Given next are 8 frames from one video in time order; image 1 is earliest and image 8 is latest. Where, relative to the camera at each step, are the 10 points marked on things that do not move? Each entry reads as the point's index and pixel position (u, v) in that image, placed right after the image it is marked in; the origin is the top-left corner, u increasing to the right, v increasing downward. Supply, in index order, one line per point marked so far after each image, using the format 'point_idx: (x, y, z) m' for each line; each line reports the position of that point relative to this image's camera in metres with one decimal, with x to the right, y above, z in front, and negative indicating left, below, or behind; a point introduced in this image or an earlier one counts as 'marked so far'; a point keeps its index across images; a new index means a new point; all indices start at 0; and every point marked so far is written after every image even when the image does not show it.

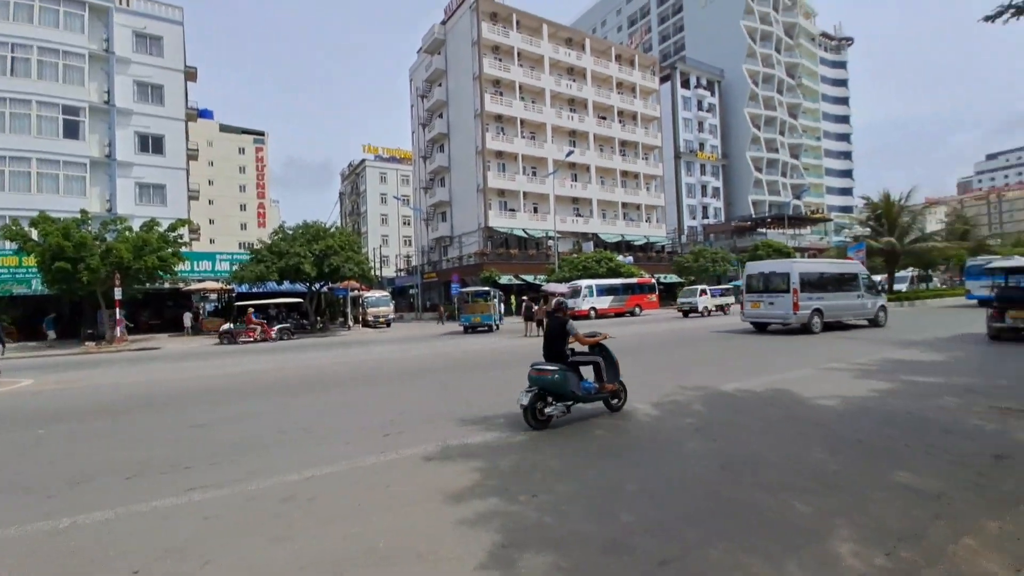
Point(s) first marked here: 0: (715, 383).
0: (+3.4, -1.6, +8.0) m
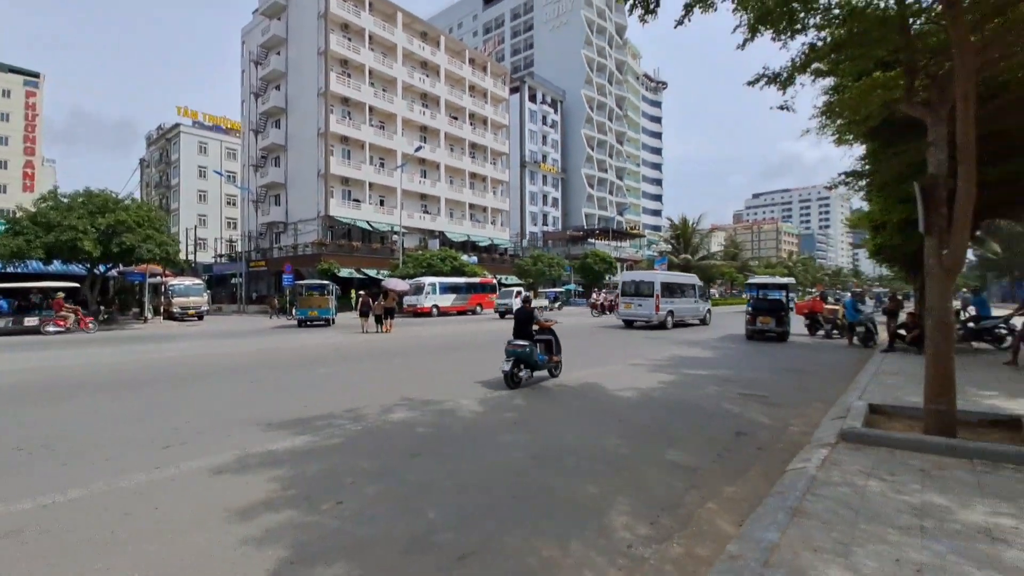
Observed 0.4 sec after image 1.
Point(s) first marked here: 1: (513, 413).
0: (+0.5, -1.7, +8.8) m
1: (0.0, -1.6, +6.3) m
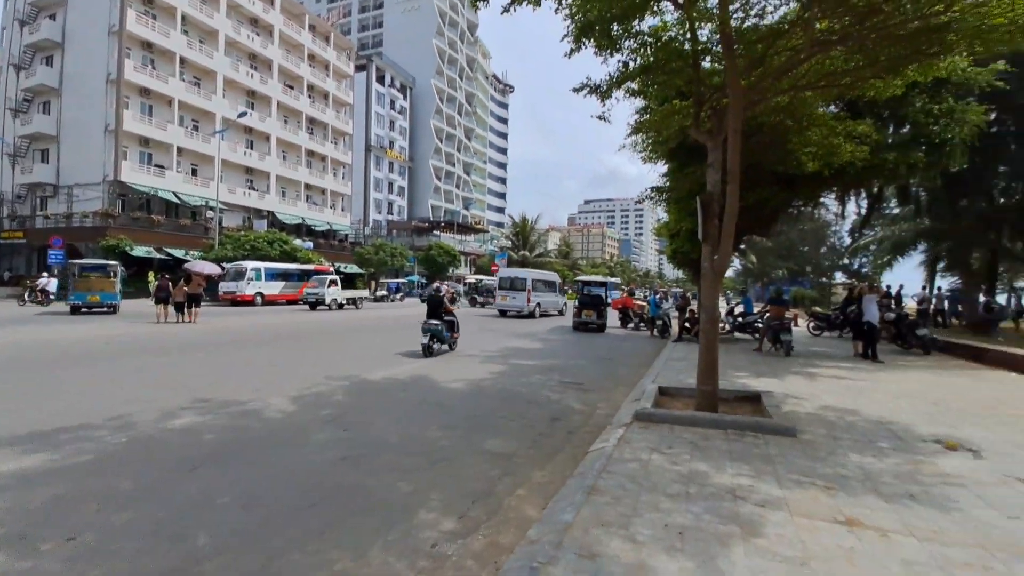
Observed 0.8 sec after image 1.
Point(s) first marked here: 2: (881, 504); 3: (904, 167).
0: (-2.5, -1.5, +8.3) m
1: (-2.2, -1.5, +5.8) m
2: (+2.5, -1.5, +3.2) m
3: (+8.2, +2.6, +10.0) m
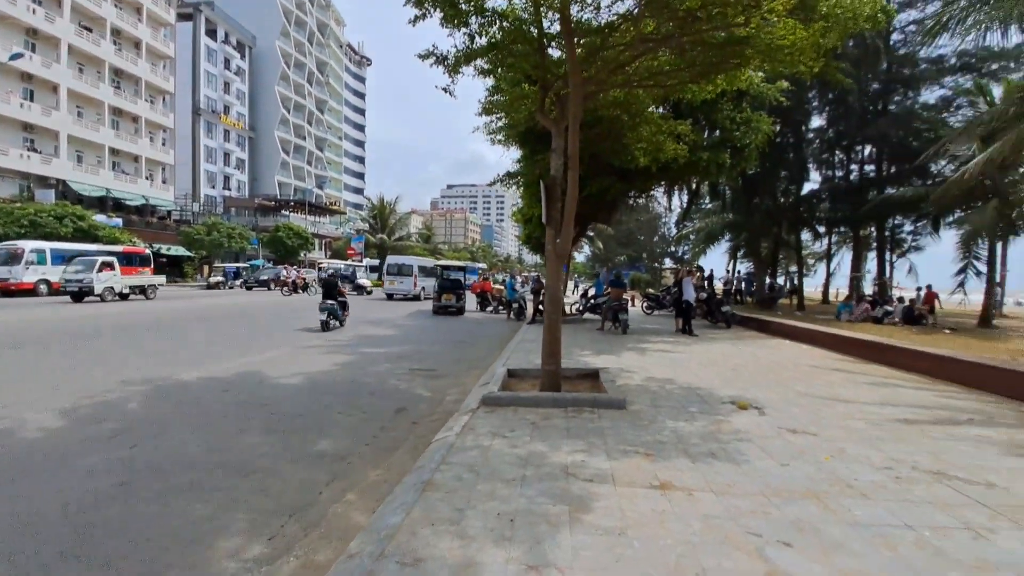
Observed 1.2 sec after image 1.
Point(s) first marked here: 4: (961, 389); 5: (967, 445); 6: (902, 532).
0: (-4.9, -1.2, +7.0) m
1: (-3.9, -1.3, +4.8) m
2: (+1.3, -1.3, +3.6) m
3: (+4.9, +3.0, +11.6) m
4: (+5.6, -1.3, +6.0) m
5: (+3.8, -1.3, +4.0) m
6: (+2.1, -1.3, +2.6) m
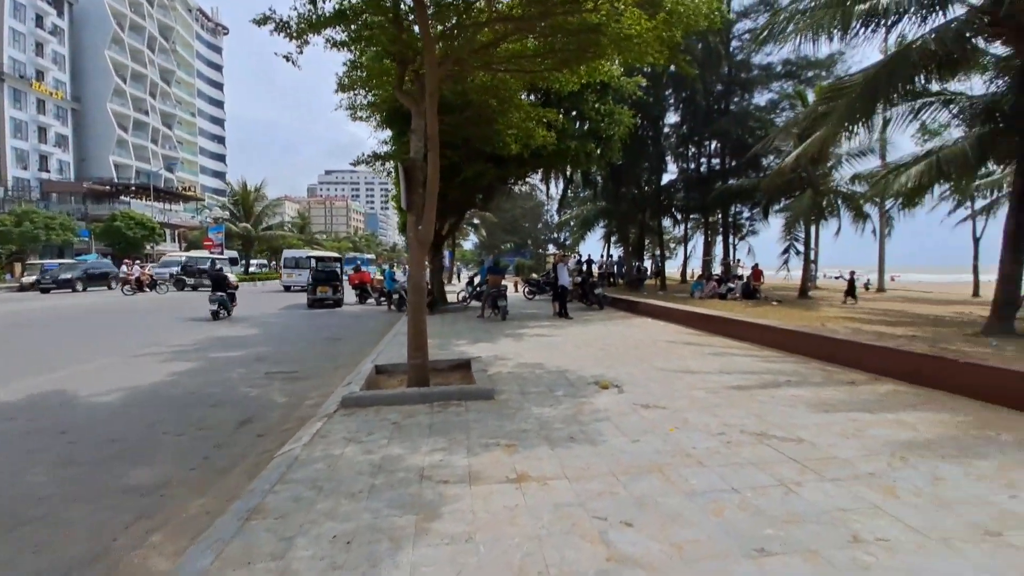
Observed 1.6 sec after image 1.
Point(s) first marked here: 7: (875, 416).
0: (-6.6, -1.3, +5.5) m
1: (-5.1, -1.4, +3.5) m
2: (+0.3, -1.2, +3.6) m
3: (+1.8, +3.4, +12.0) m
4: (+3.9, -1.0, +6.9) m
5: (+2.5, -1.1, +4.5) m
6: (+1.3, -1.2, +2.8) m
7: (+3.1, -1.1, +4.1) m
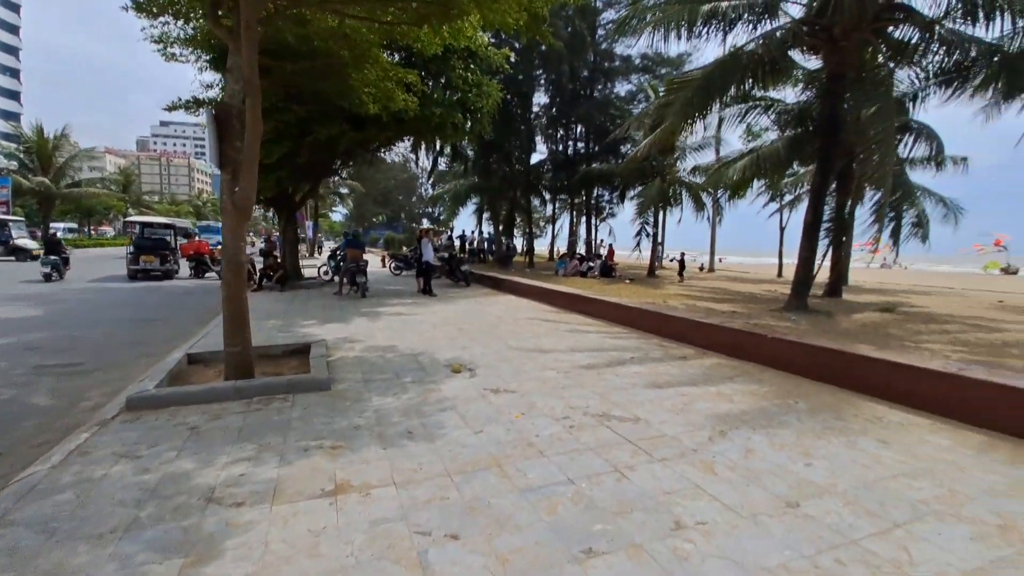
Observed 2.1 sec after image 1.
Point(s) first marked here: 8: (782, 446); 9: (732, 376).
0: (-8.0, -1.0, +3.2) m
1: (-6.0, -1.2, +1.7) m
2: (-0.9, -1.1, +3.1) m
3: (-1.5, +4.0, +11.5) m
4: (+1.8, -0.6, +7.3) m
5: (+1.1, -0.9, +4.6) m
6: (+0.3, -1.1, +2.6) m
7: (+1.7, -0.9, +4.4) m
8: (+1.8, -1.0, +3.2) m
9: (+2.2, -0.9, +4.8) m
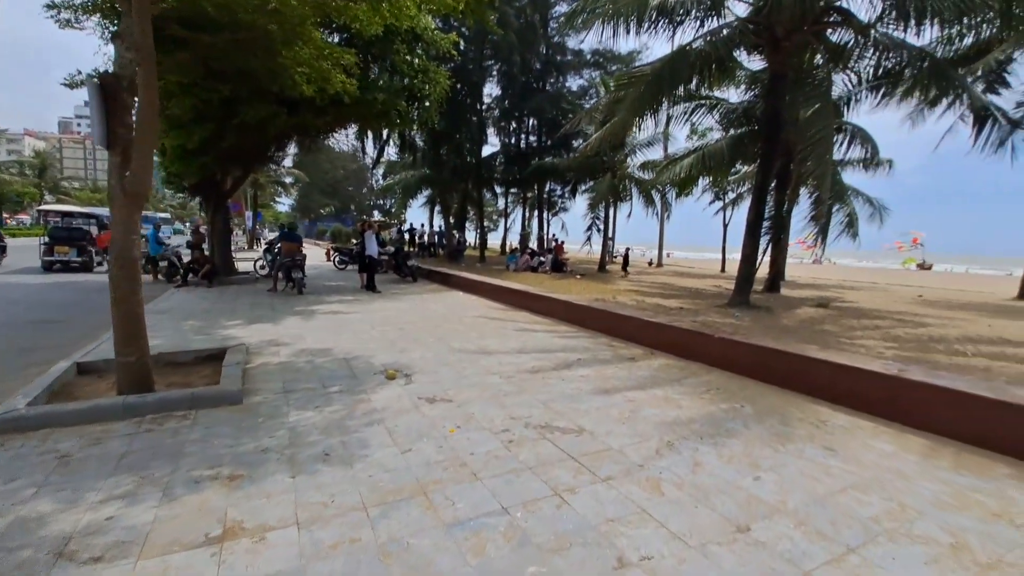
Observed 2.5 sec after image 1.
0: (-8.4, -1.1, +2.1) m
1: (-6.3, -1.3, +0.8) m
2: (-1.3, -1.1, +2.7) m
3: (-2.7, +4.0, +10.9) m
4: (+1.0, -0.6, +7.1) m
5: (+0.5, -0.9, +4.4) m
6: (-0.1, -1.1, +2.3) m
7: (+1.2, -0.9, +4.2) m
8: (+1.4, -1.1, +3.0) m
9: (+1.6, -0.9, +4.6) m
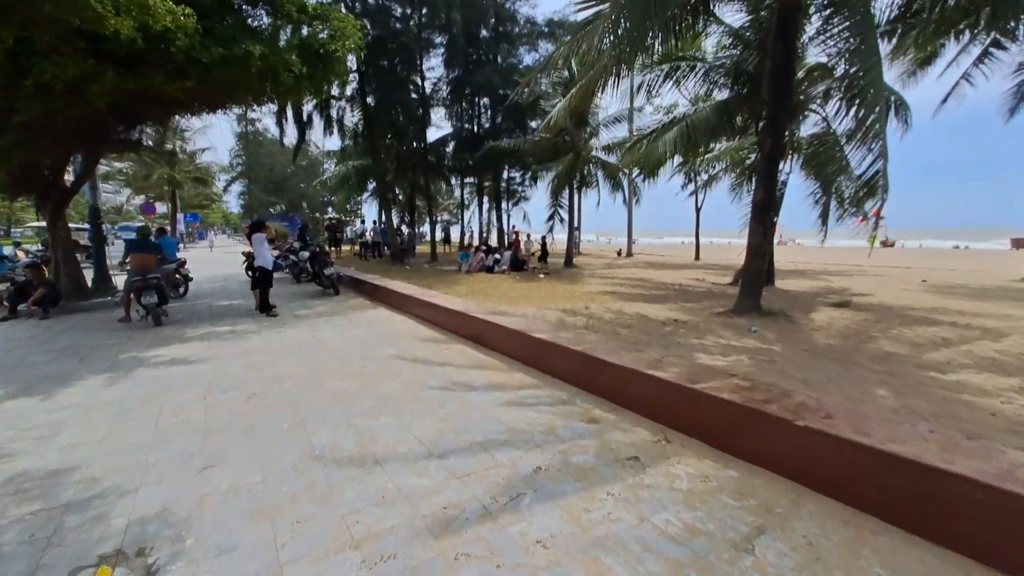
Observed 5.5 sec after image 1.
0: (-8.7, -1.8, -1.0) m
1: (-6.5, -2.0, -2.2) m
2: (-1.7, -1.5, +0.1) m
3: (-3.9, +3.7, +8.0) m
4: (+0.2, -0.9, +4.5) m
5: (0.0, -1.2, +1.8) m
6: (-0.5, -1.5, -0.2) m
7: (+0.7, -1.2, +1.7) m
8: (+0.9, -1.4, +0.5) m
9: (+1.1, -1.1, +2.2) m
